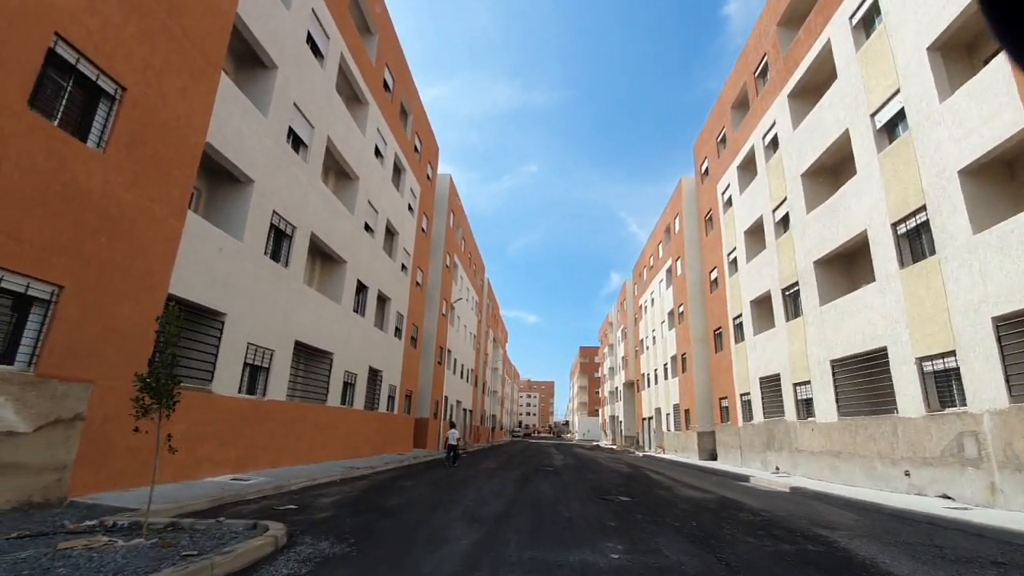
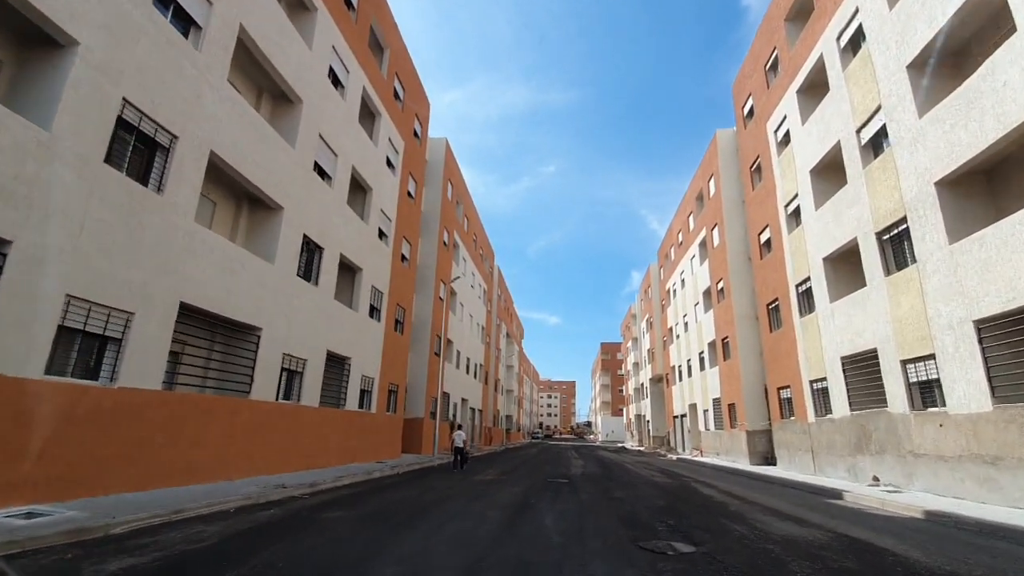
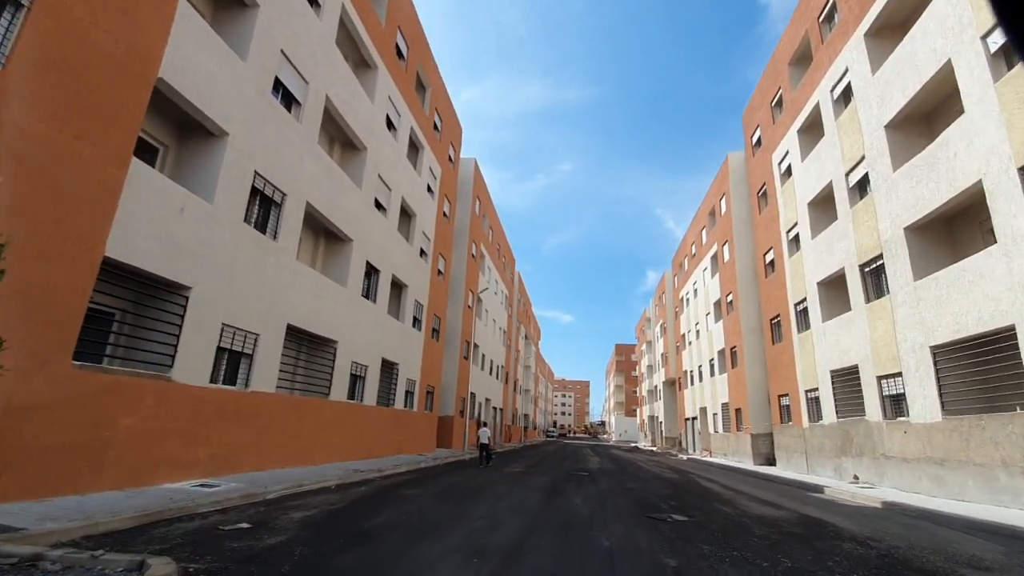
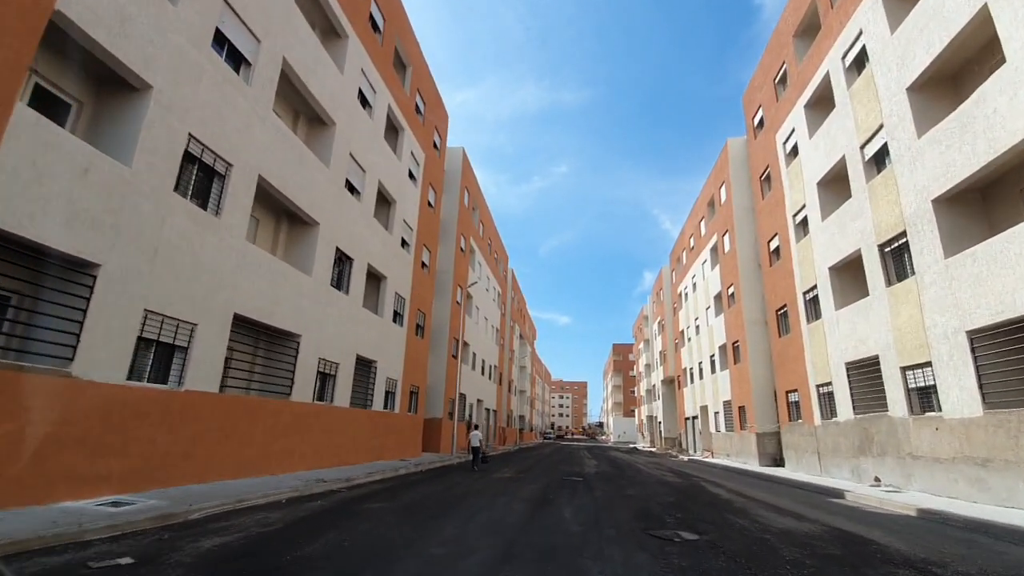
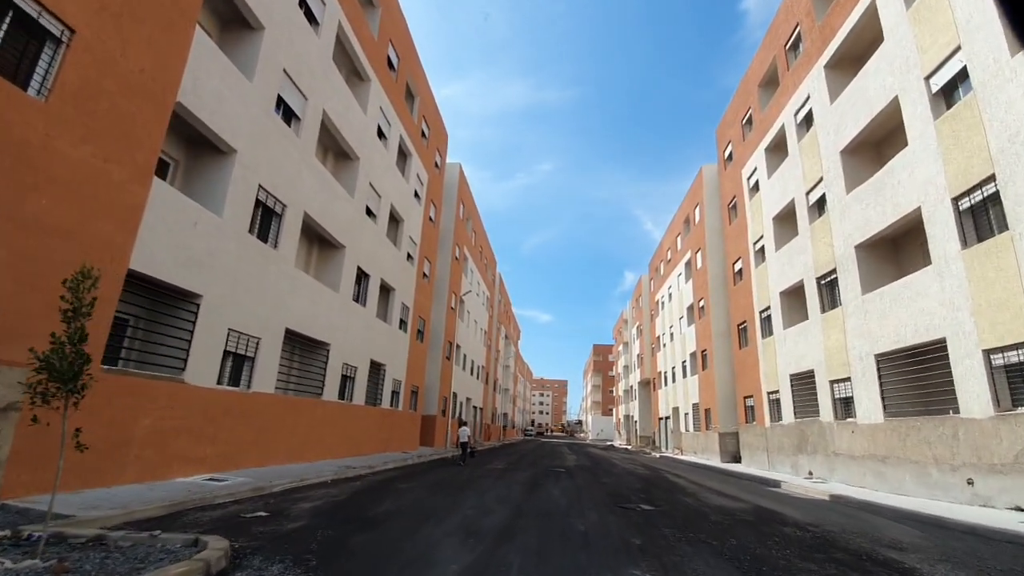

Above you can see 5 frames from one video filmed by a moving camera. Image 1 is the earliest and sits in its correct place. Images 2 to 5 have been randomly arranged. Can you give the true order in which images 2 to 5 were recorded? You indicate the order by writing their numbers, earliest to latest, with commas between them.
5, 3, 4, 2
